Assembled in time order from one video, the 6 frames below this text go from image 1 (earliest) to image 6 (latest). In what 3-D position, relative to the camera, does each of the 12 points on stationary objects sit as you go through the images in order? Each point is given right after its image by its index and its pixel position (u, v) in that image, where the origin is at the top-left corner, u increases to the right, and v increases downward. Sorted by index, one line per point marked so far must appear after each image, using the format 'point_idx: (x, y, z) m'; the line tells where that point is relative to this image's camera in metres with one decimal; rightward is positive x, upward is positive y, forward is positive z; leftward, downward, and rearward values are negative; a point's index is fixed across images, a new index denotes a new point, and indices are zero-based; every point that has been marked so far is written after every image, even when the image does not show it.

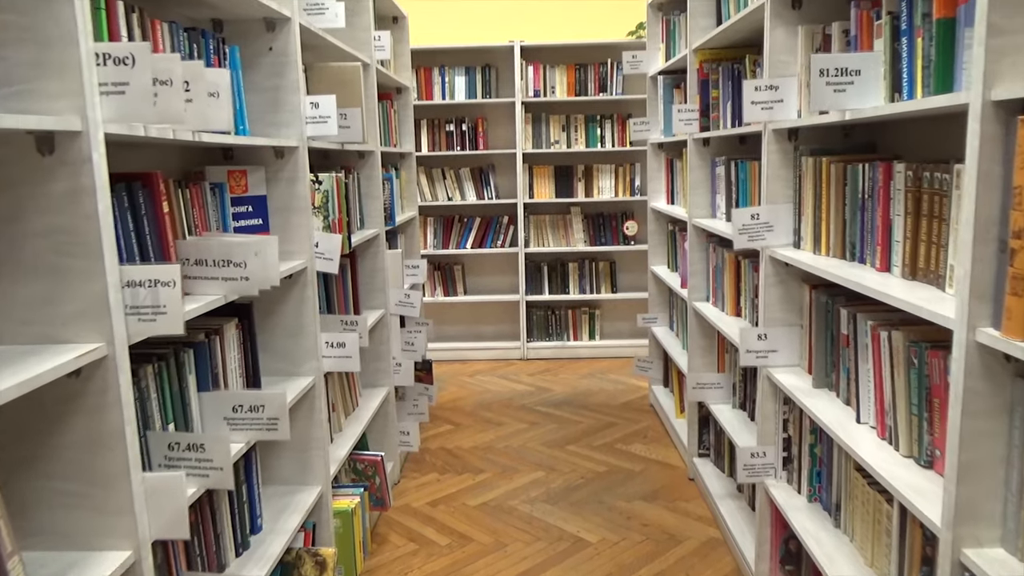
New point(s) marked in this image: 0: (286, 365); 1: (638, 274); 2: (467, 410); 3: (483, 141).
0: (-0.7, -0.2, +2.2) m
1: (+0.9, +0.1, +5.5) m
2: (-0.3, -0.7, +4.3) m
3: (-0.2, +1.0, +5.2) m
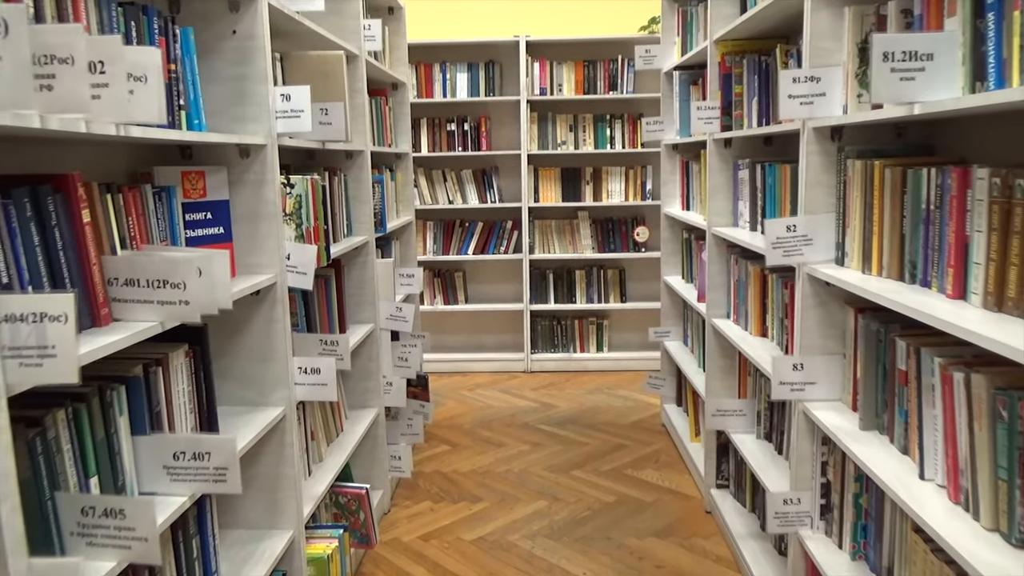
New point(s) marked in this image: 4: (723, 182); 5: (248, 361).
0: (-0.7, -0.3, +1.9) m
1: (+0.9, 0.0, +5.2) m
2: (-0.2, -0.7, +4.0) m
3: (-0.2, +0.9, +4.9) m
4: (+0.8, +0.4, +2.8) m
5: (-0.7, -0.2, +1.9) m
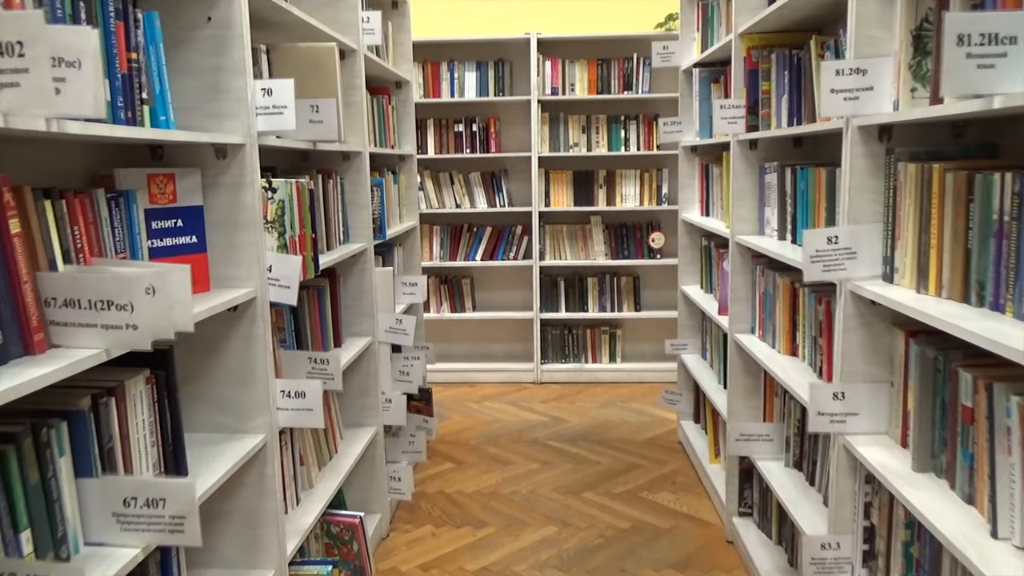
0: (-0.6, -0.3, +1.8) m
1: (+1.0, 0.0, +5.0) m
2: (-0.2, -0.8, +3.8) m
3: (-0.1, +0.9, +4.7) m
4: (+0.8, +0.3, +2.6) m
5: (-0.7, -0.2, +1.7) m
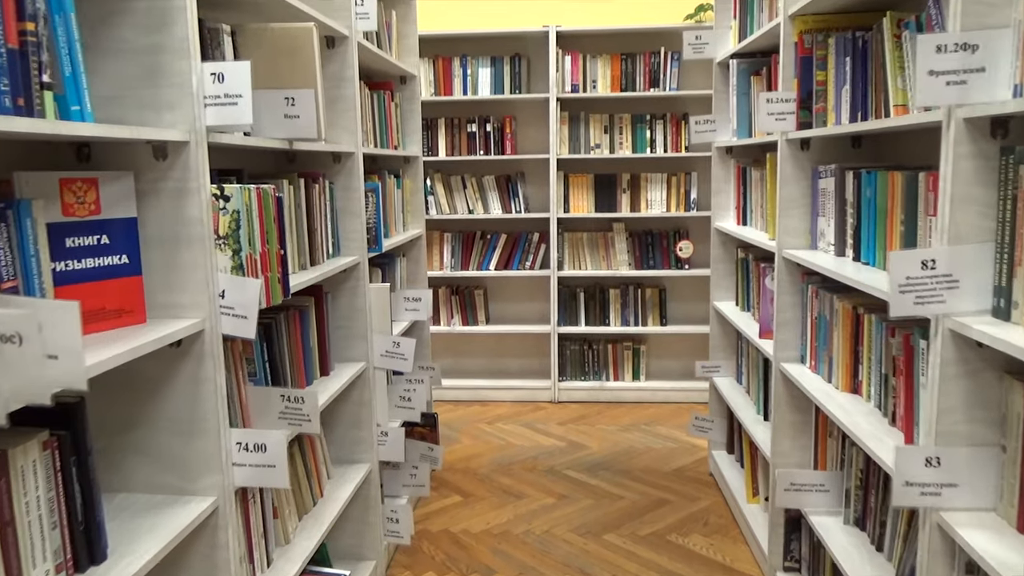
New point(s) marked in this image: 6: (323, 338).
0: (-0.6, -0.4, +1.4) m
1: (+1.1, -0.1, +4.6) m
2: (-0.1, -0.8, +3.5) m
3: (0.0, +0.8, +4.4) m
4: (+0.8, +0.3, +2.2) m
5: (-0.6, -0.3, +1.4) m
6: (-0.6, -0.1, +2.2) m
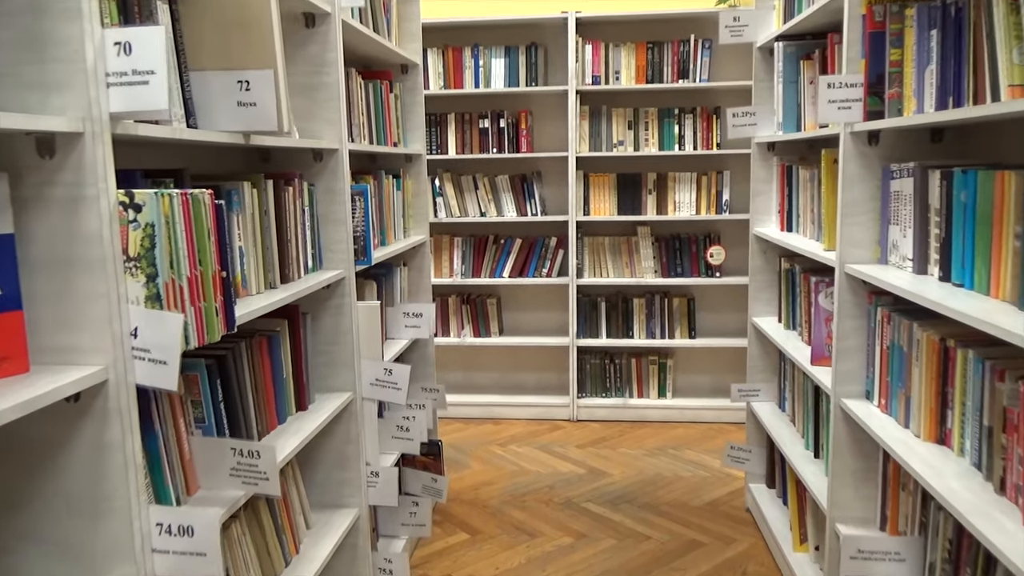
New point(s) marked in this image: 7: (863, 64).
0: (-0.6, -0.4, +1.1) m
1: (+1.2, -0.1, +4.2) m
2: (-0.1, -0.9, +3.1) m
3: (+0.1, +0.8, +4.0) m
4: (+0.8, +0.2, +1.8) m
5: (-0.6, -0.3, +1.1) m
6: (-0.5, -0.2, +1.9) m
7: (+0.8, +0.5, +1.8) m
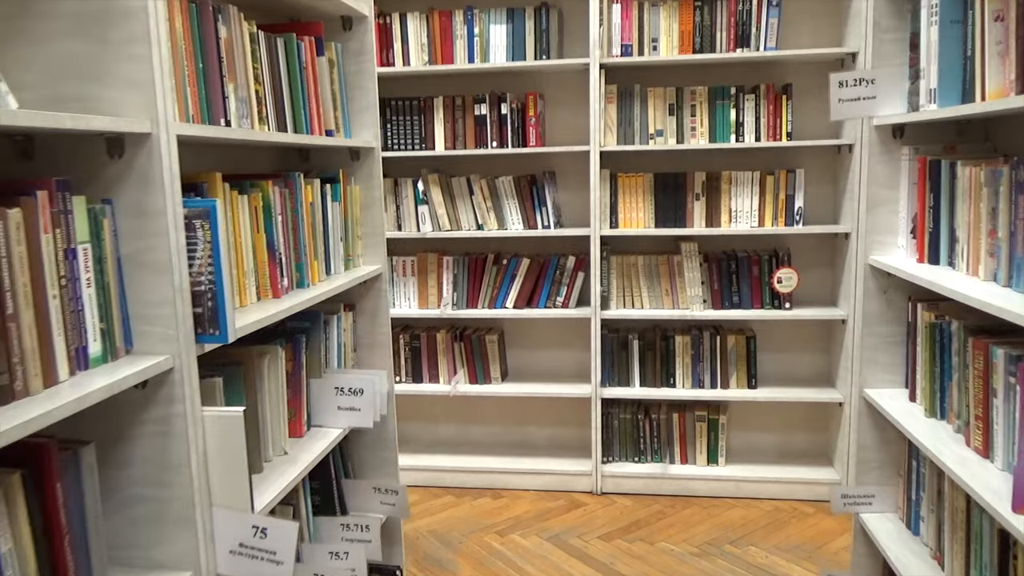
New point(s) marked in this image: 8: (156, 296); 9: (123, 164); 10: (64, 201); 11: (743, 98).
0: (-0.7, -0.6, +0.2) m
1: (+1.2, -0.3, +3.2) m
2: (-0.1, -1.0, +2.2) m
3: (+0.1, +0.6, +3.1) m
4: (+0.8, +0.1, +0.9) m
5: (-0.7, -0.5, +0.2) m
6: (-0.6, -0.3, +1.0) m
7: (+0.8, +0.4, +0.8) m
8: (-0.5, 0.0, +1.1) m
9: (-0.5, +0.2, +1.1) m
10: (-0.6, +0.1, +1.0) m
11: (+0.9, +0.7, +2.9) m
